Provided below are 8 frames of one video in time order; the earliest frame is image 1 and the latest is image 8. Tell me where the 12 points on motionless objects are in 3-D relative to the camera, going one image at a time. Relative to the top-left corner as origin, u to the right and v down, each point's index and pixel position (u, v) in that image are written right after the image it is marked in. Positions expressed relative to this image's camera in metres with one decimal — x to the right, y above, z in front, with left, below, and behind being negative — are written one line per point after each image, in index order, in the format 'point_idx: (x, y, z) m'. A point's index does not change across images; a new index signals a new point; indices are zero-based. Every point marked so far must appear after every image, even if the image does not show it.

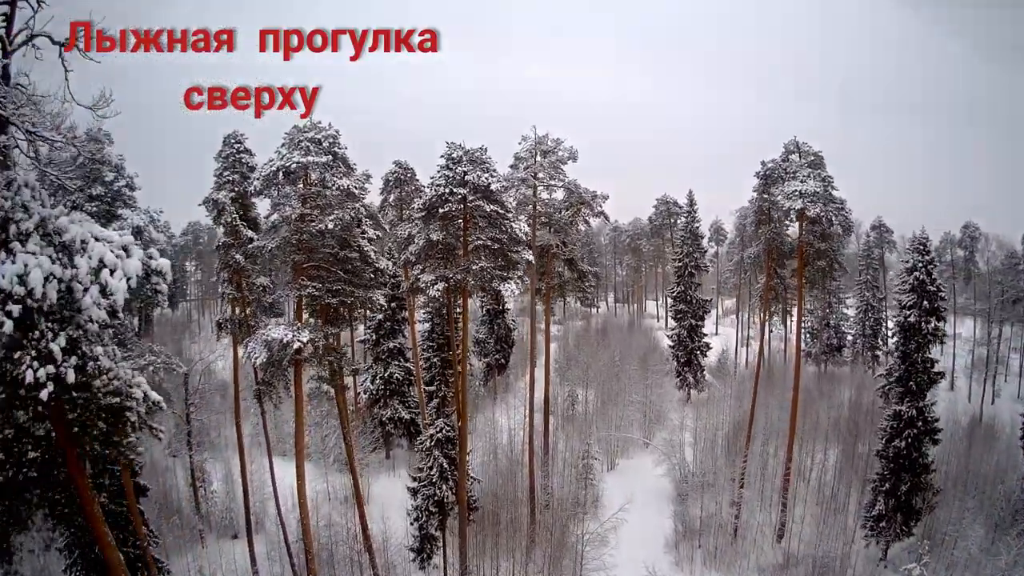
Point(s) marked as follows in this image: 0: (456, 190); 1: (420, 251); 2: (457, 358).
0: (-1.2, +2.2, +11.6) m
1: (-2.2, +0.8, +12.2) m
2: (-1.4, -2.0, +13.3) m
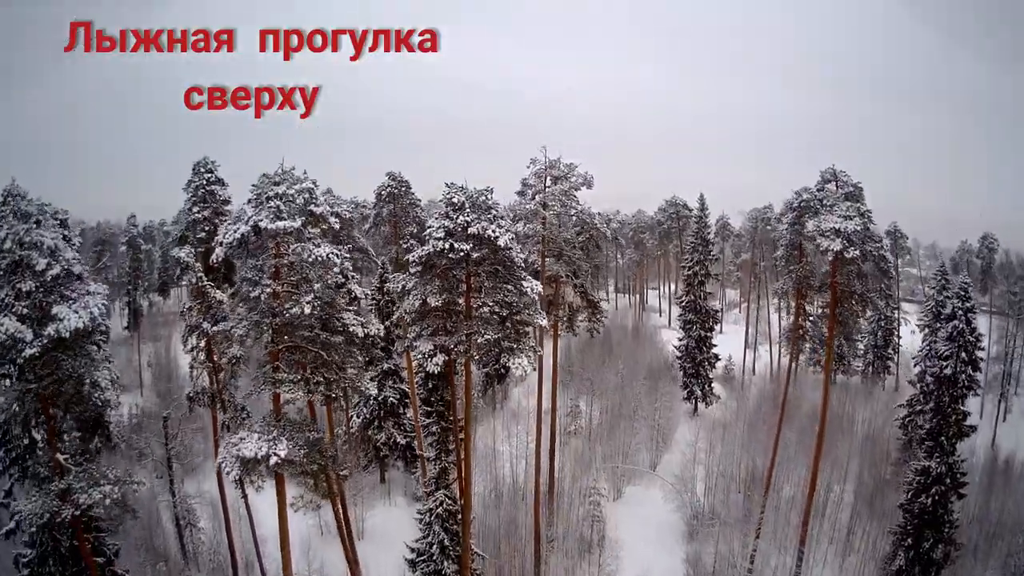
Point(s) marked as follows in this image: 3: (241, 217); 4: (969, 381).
0: (-1.0, +0.8, +10.1) m
1: (-2.0, -0.6, +10.7) m
2: (-1.2, -3.3, +12.0) m
3: (-5.0, +1.1, +9.0) m
4: (+15.2, -3.3, +17.0) m
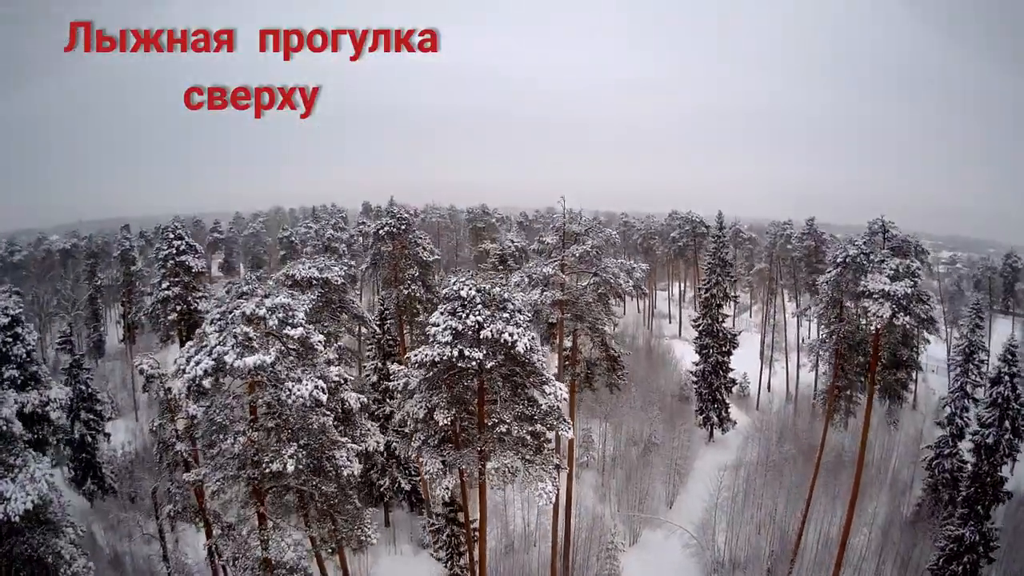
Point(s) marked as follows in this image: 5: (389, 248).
0: (-0.7, -1.1, +8.9) m
1: (-1.7, -2.5, +9.5) m
2: (-0.9, -5.2, +10.8) m
3: (-4.7, -0.8, +7.7) m
4: (+15.6, -5.0, +15.7) m
5: (-4.6, +1.4, +18.7) m
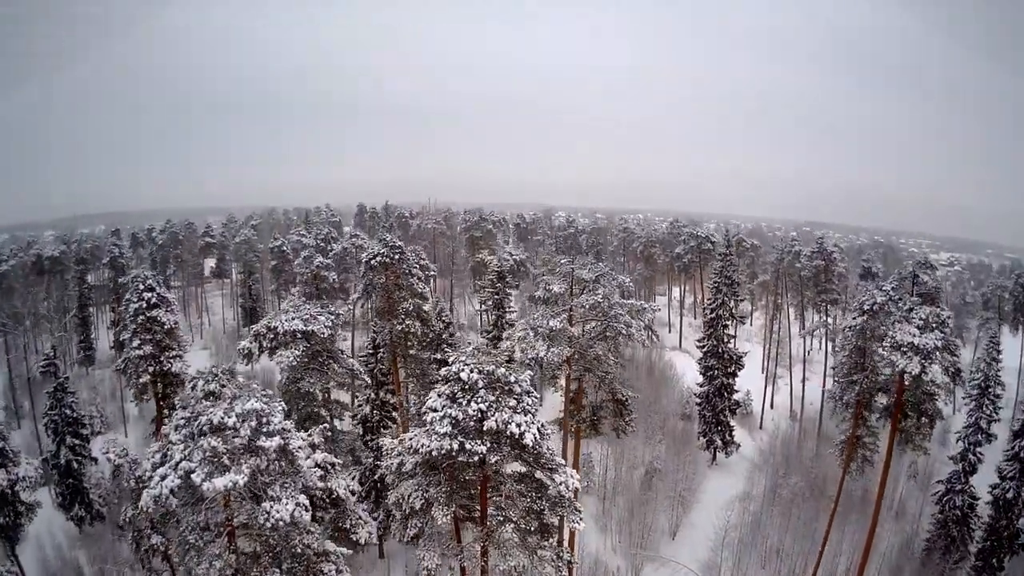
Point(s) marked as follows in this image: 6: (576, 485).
0: (-0.6, -2.4, +8.0) m
1: (-1.6, -3.8, +8.6) m
2: (-0.8, -6.5, +9.9) m
3: (-4.6, -2.1, +6.8) m
4: (+15.7, -6.3, +14.9) m
5: (-4.6, +0.2, +17.8) m
6: (+1.1, -3.3, +8.4) m
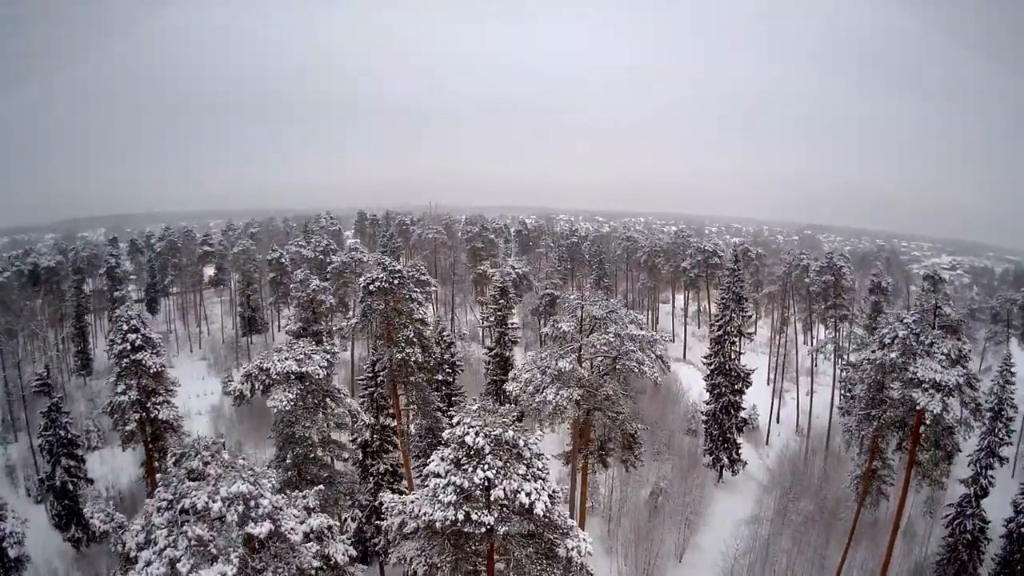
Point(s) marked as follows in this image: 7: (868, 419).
0: (-0.4, -3.3, +7.4) m
1: (-1.5, -4.6, +8.0) m
2: (-0.7, -7.3, +9.3) m
3: (-4.4, -3.0, +6.2) m
4: (+15.8, -7.2, +14.3) m
5: (-4.4, -0.6, +17.2) m
6: (+1.2, -4.1, +7.8) m
7: (+10.7, -3.9, +15.1) m
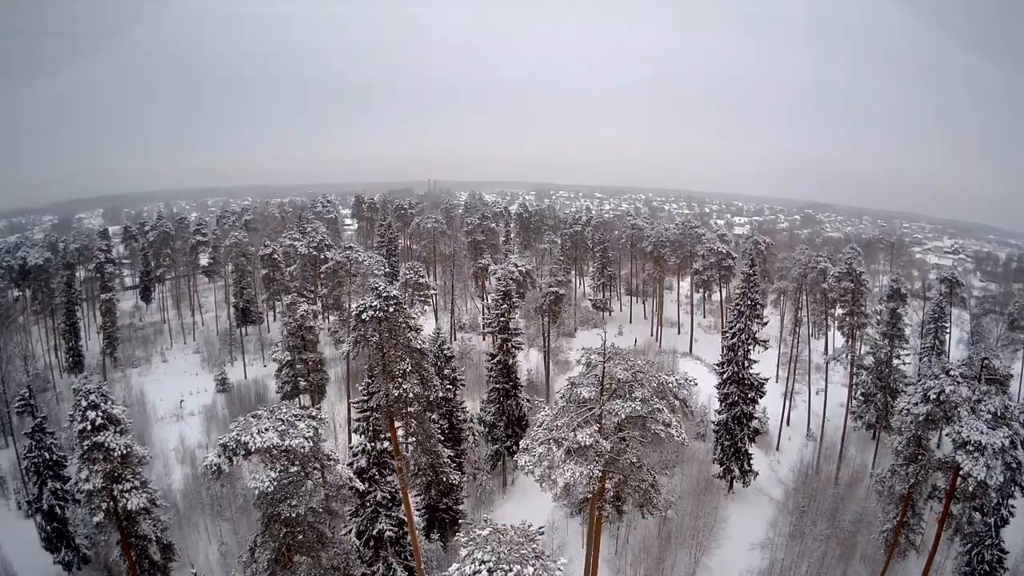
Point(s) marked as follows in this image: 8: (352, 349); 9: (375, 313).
0: (-0.2, -4.6, +6.1) m
1: (-1.2, -5.9, +6.8) m
2: (-0.4, -8.6, +8.2) m
3: (-4.2, -4.4, +4.9) m
4: (+16.1, -8.2, +13.2) m
5: (-4.2, -1.5, +15.8) m
6: (+1.4, -5.4, +6.5) m
7: (+10.9, -4.9, +13.9) m
8: (-5.1, -2.0, +16.2) m
9: (-4.2, -0.8, +15.5) m
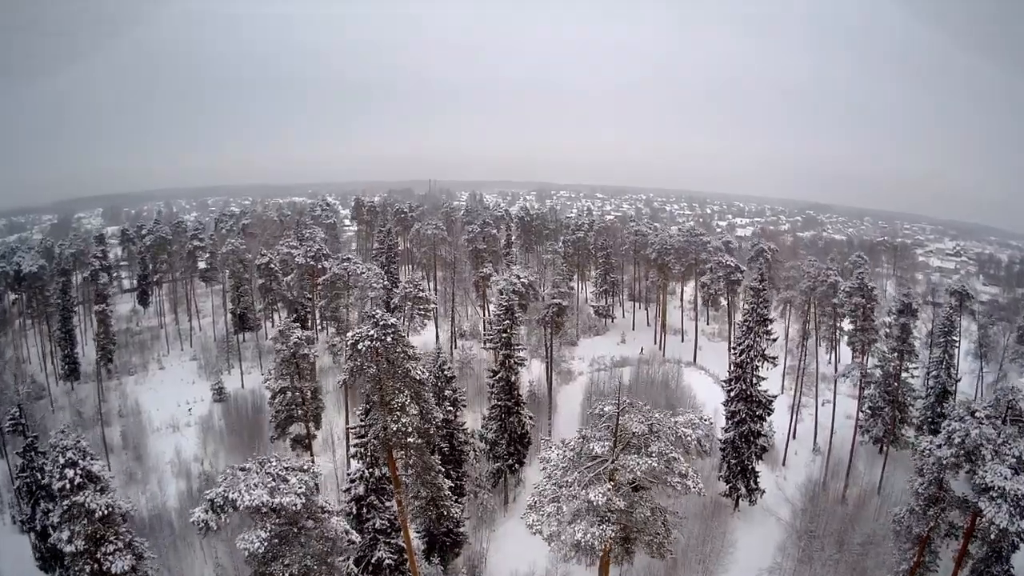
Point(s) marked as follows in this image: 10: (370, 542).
0: (-0.1, -5.4, +5.4) m
1: (-1.1, -6.8, +6.1) m
2: (-0.3, -9.4, +7.5) m
3: (-4.1, -5.2, +4.2) m
4: (+16.2, -9.1, +12.5) m
5: (-4.1, -2.3, +15.1) m
6: (+1.6, -6.3, +5.9) m
7: (+11.1, -5.7, +13.2) m
8: (-5.0, -2.8, +15.6) m
9: (-4.1, -1.6, +14.9) m
10: (-5.5, -9.8, +19.5) m
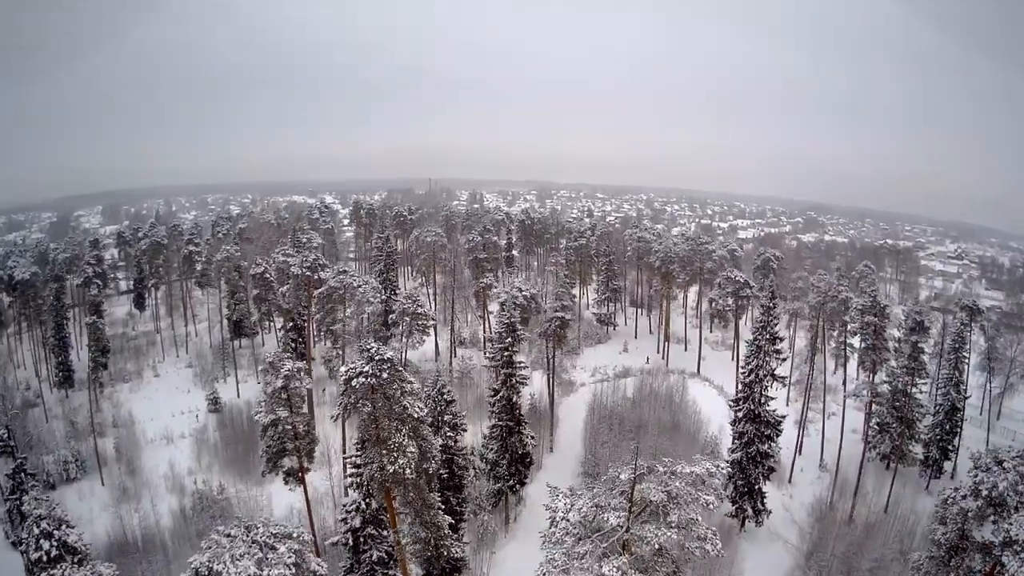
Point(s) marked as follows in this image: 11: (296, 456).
0: (0.0, -6.4, +4.7) m
1: (-1.0, -7.7, +5.4) m
2: (-0.2, -10.3, +6.8) m
3: (-4.0, -6.1, +3.5) m
4: (+16.3, -10.1, +11.8) m
5: (-4.0, -3.2, +14.4) m
6: (+1.7, -7.2, +5.2) m
7: (+11.2, -6.7, +12.5) m
8: (-4.9, -3.7, +14.9) m
9: (-4.0, -2.5, +14.1) m
10: (-5.4, -10.7, +18.8) m
11: (-7.6, -5.9, +17.9) m
